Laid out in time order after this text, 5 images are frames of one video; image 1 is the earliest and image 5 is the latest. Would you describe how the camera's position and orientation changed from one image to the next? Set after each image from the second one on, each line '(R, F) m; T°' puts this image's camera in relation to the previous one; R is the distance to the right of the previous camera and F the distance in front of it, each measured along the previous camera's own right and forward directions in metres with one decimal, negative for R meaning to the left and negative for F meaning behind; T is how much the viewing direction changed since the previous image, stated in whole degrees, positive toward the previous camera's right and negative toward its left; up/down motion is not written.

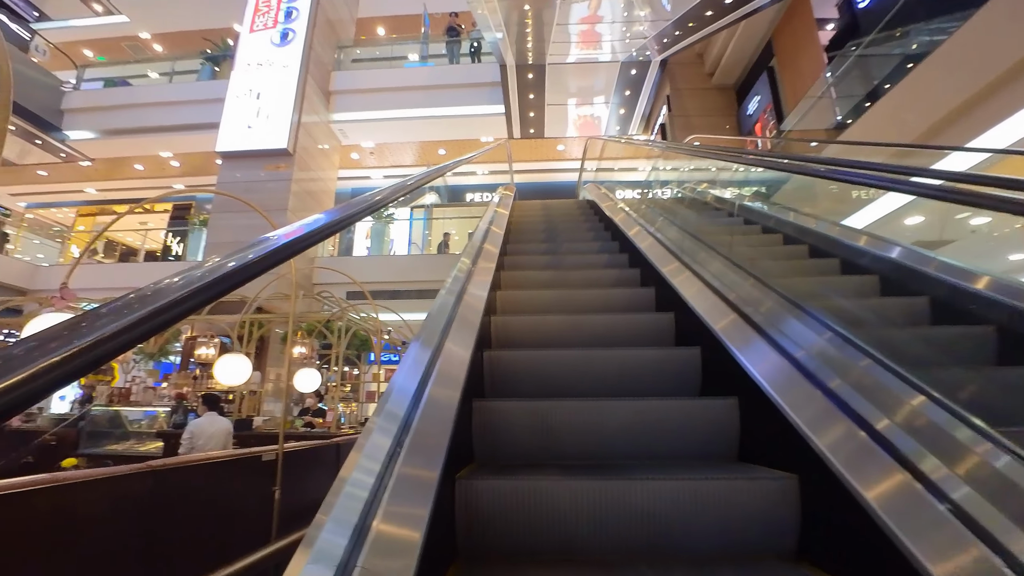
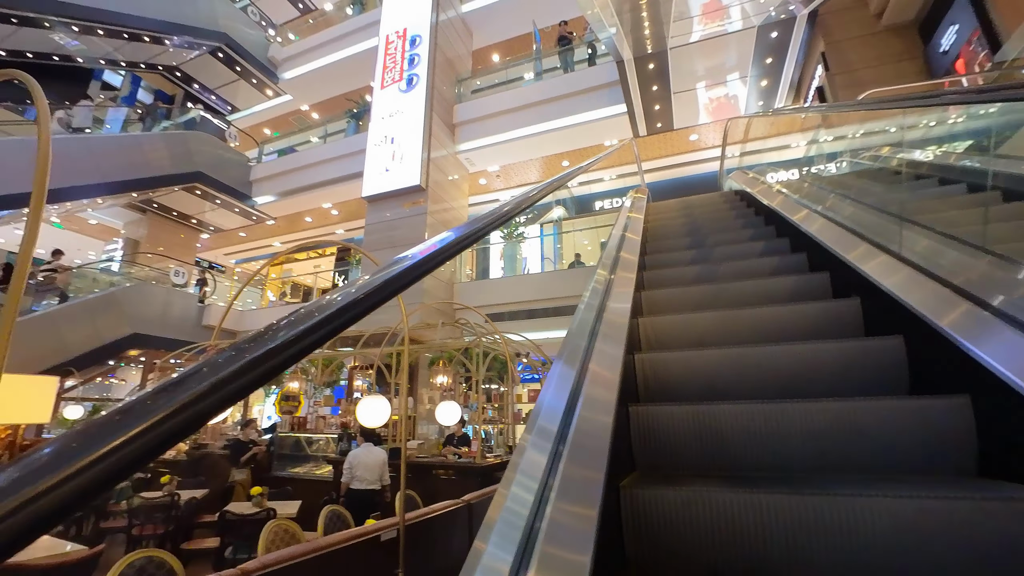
(0.0, +0.3) m; -16°
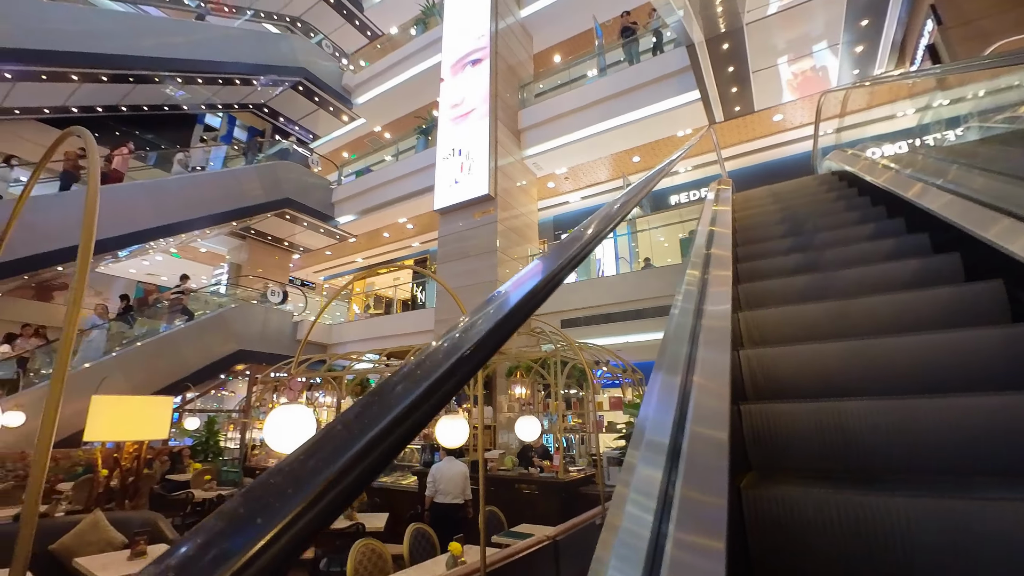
(0.0, +0.1) m; -9°
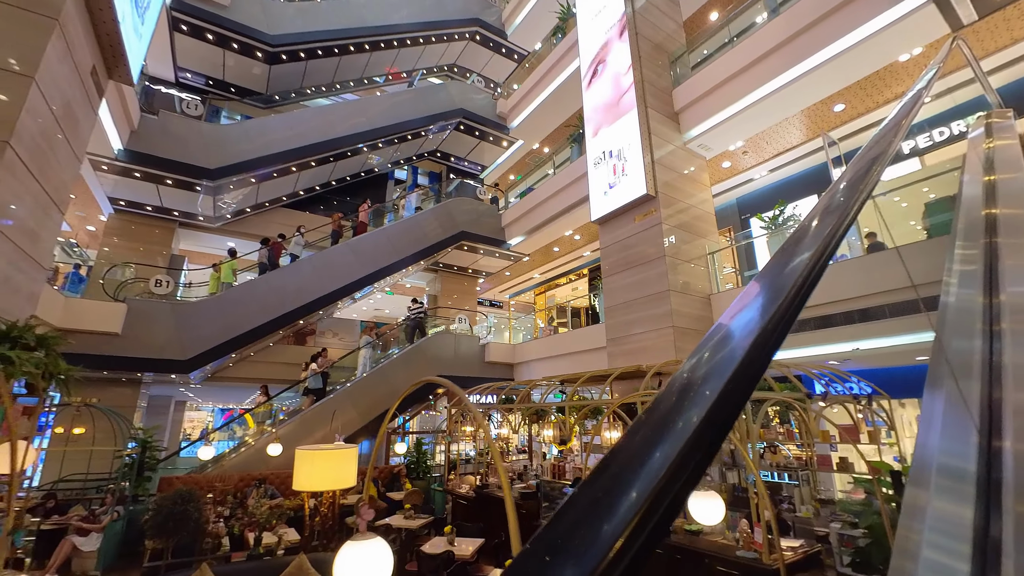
(+0.4, +0.6) m; -23°
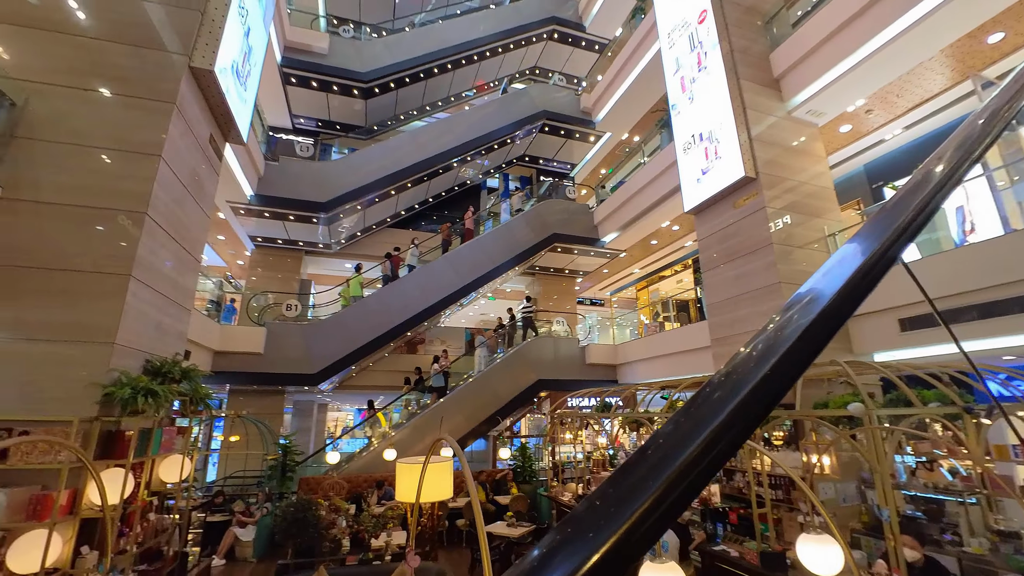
(+0.3, +0.1) m; -13°
